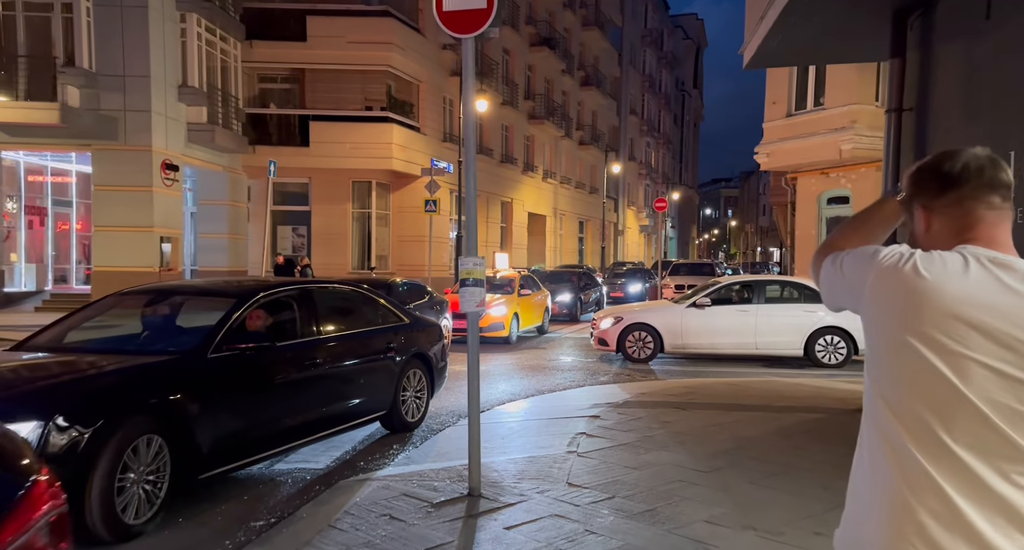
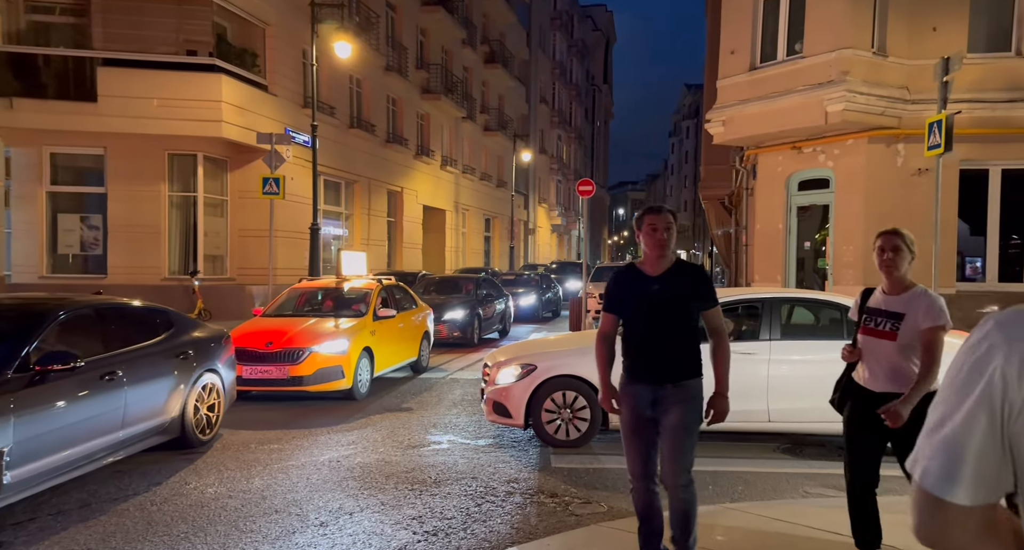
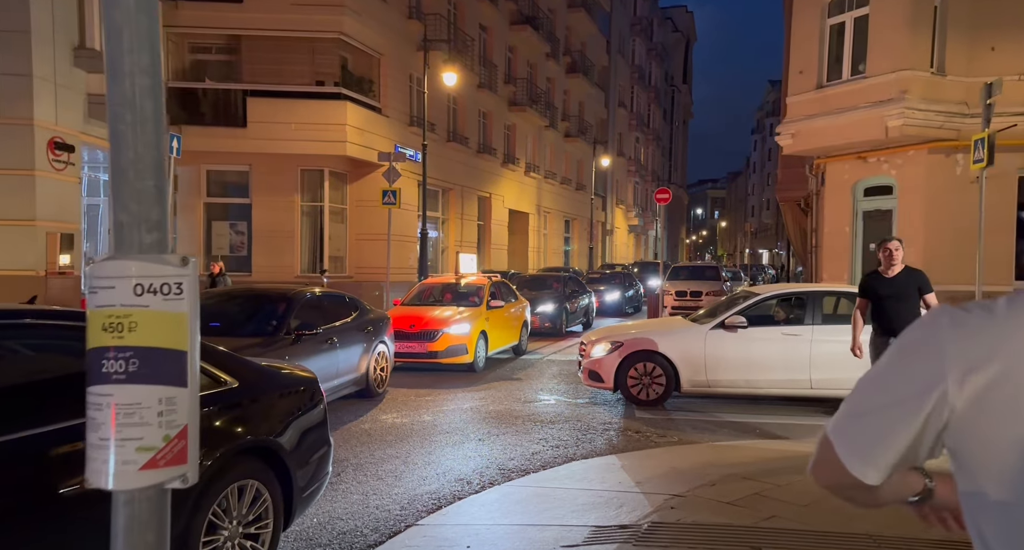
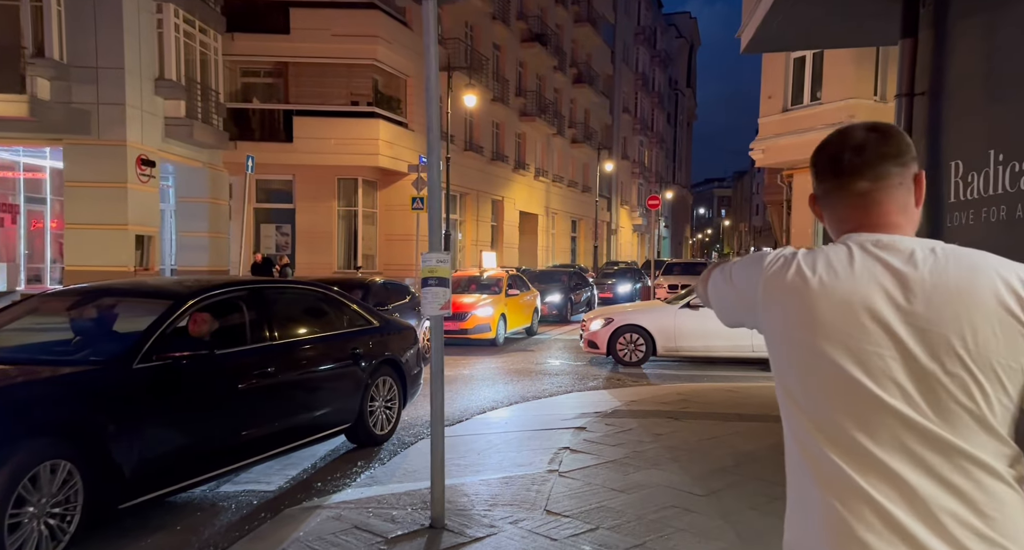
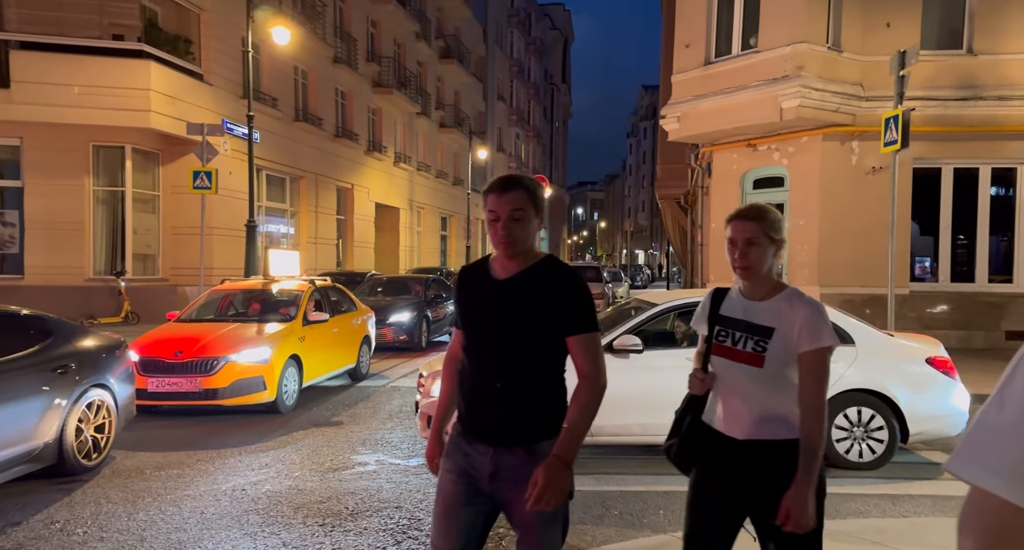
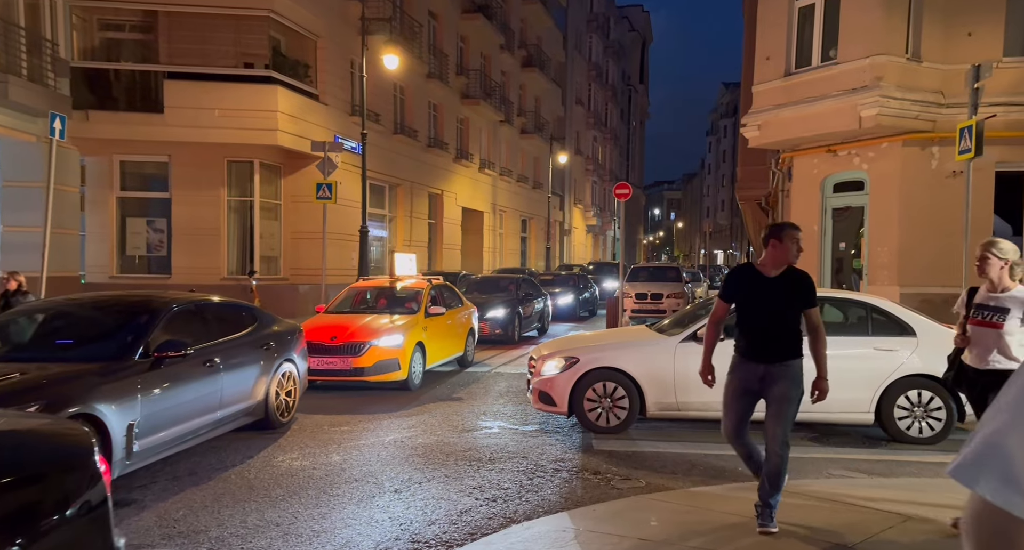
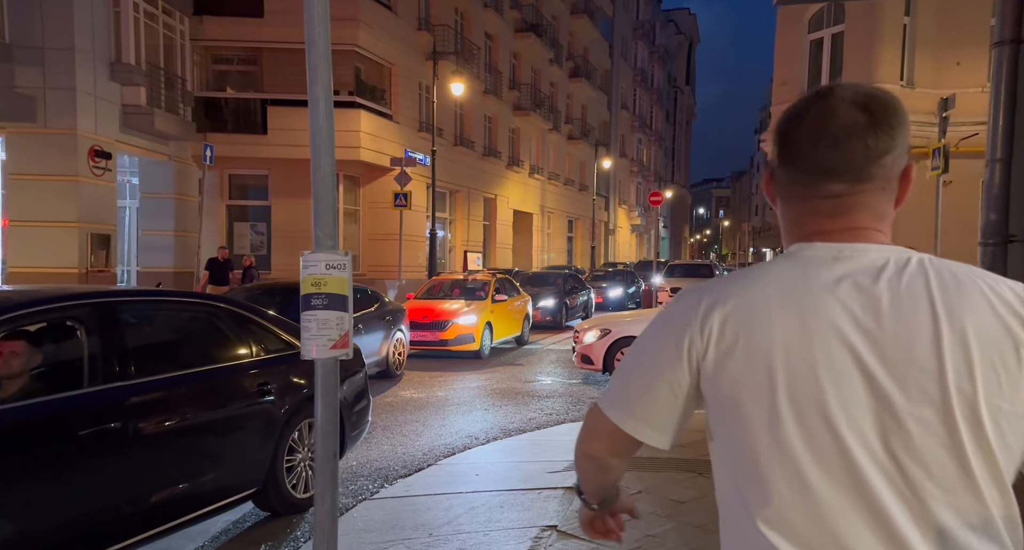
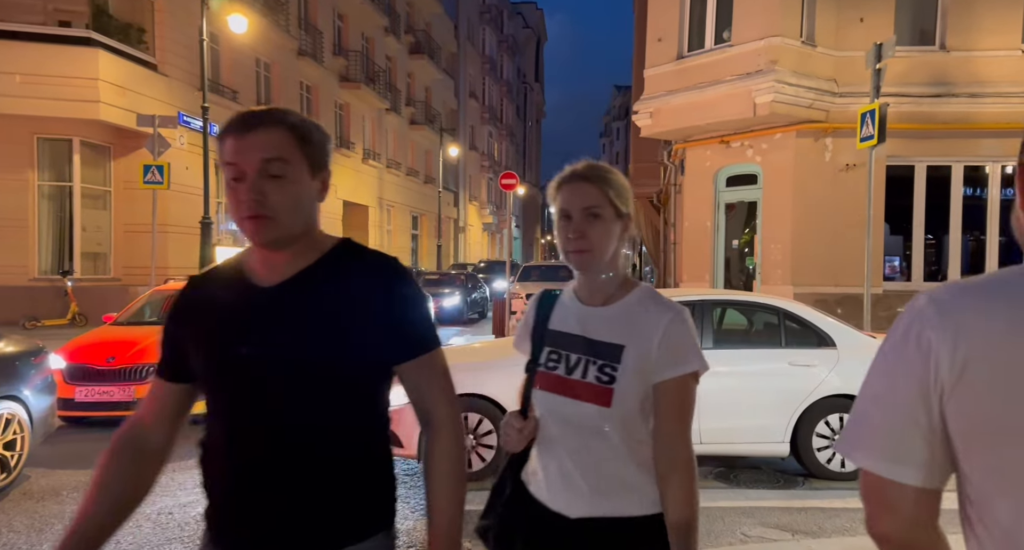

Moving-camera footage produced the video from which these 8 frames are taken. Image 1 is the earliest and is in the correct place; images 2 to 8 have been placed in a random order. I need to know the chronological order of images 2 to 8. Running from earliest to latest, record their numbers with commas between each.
4, 7, 3, 6, 2, 5, 8
